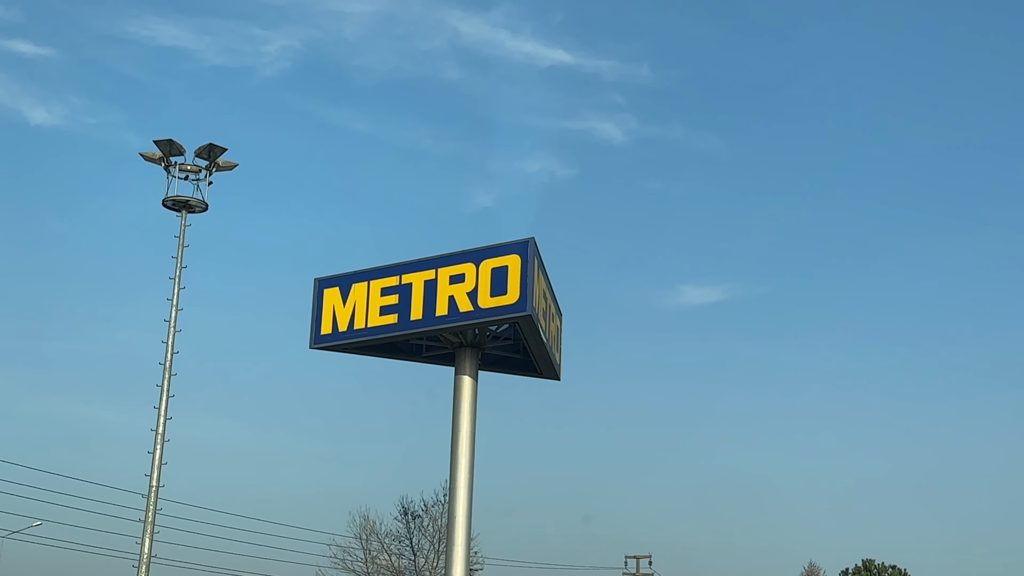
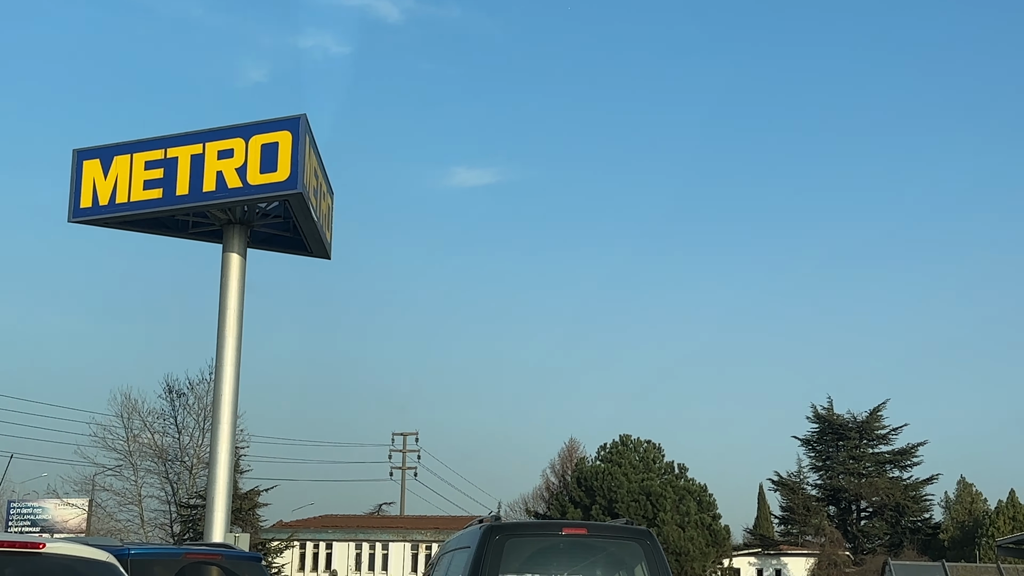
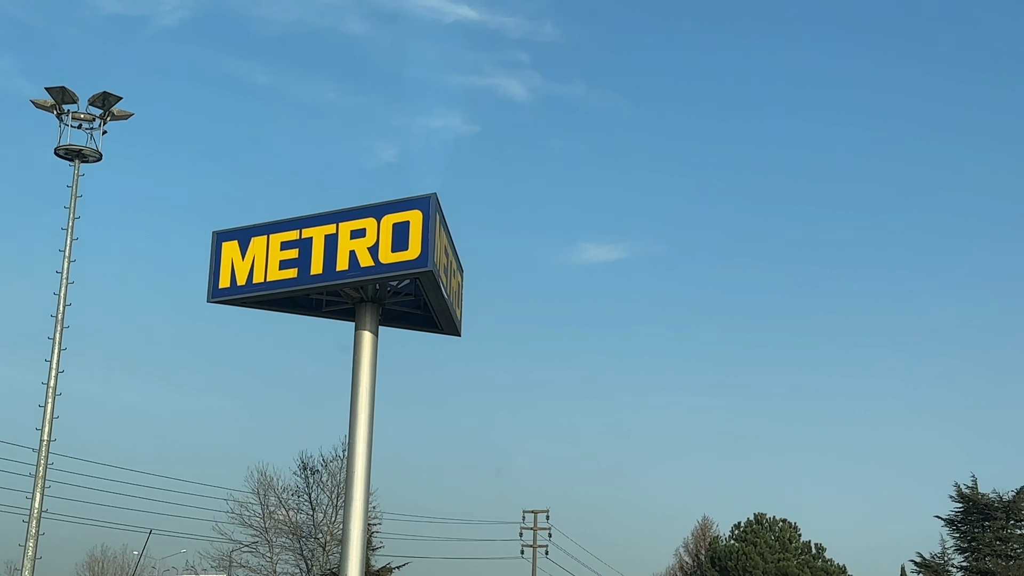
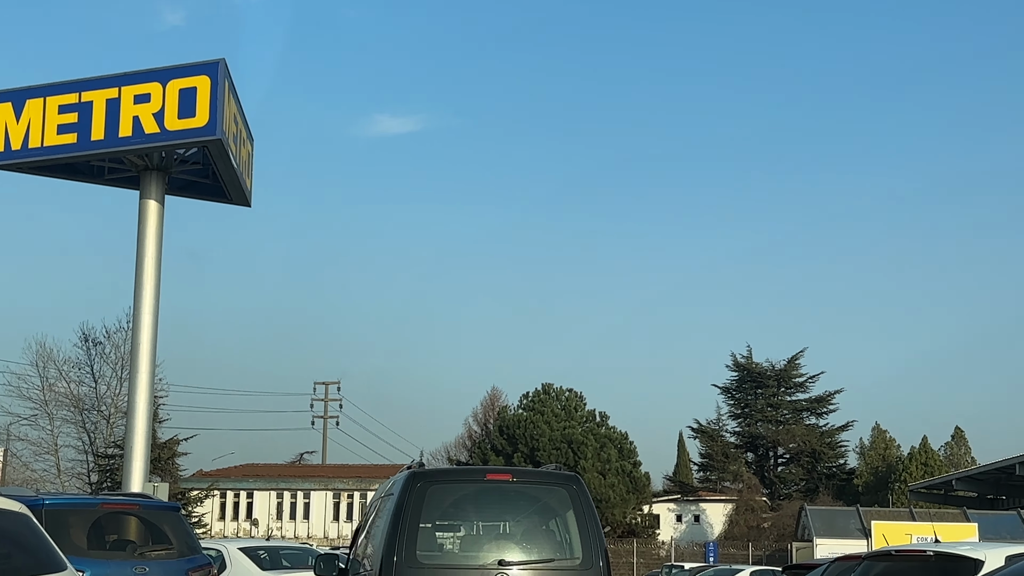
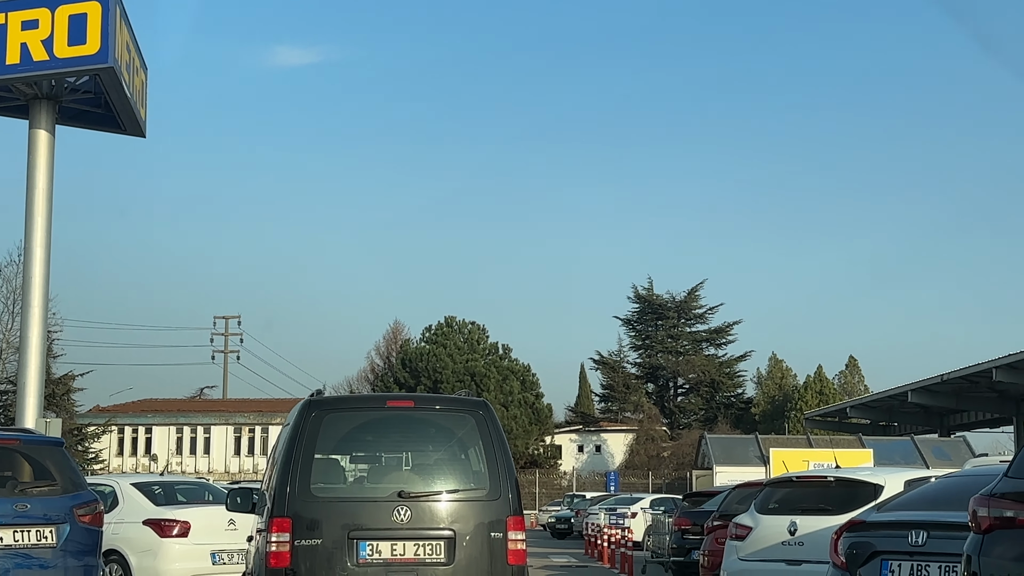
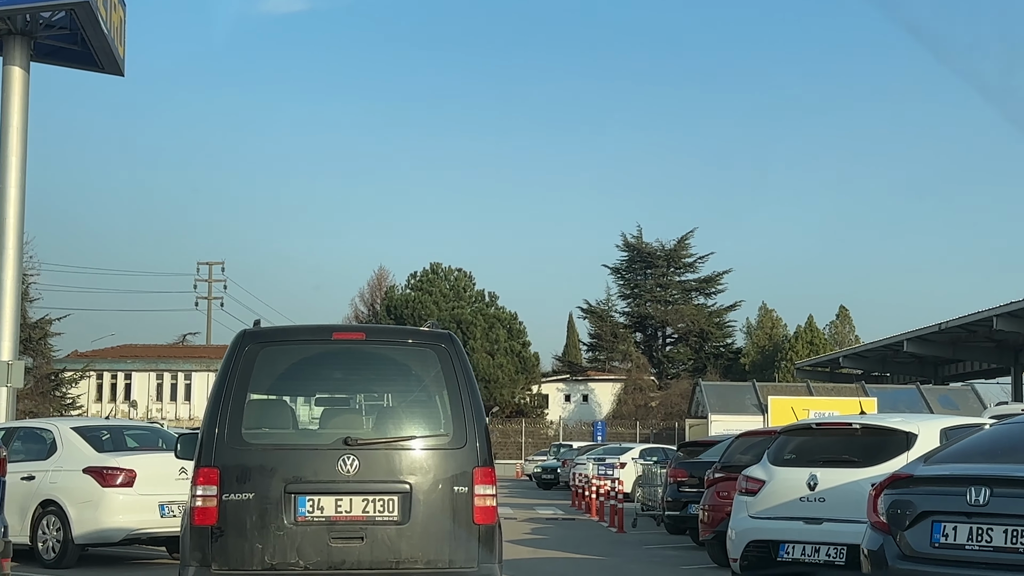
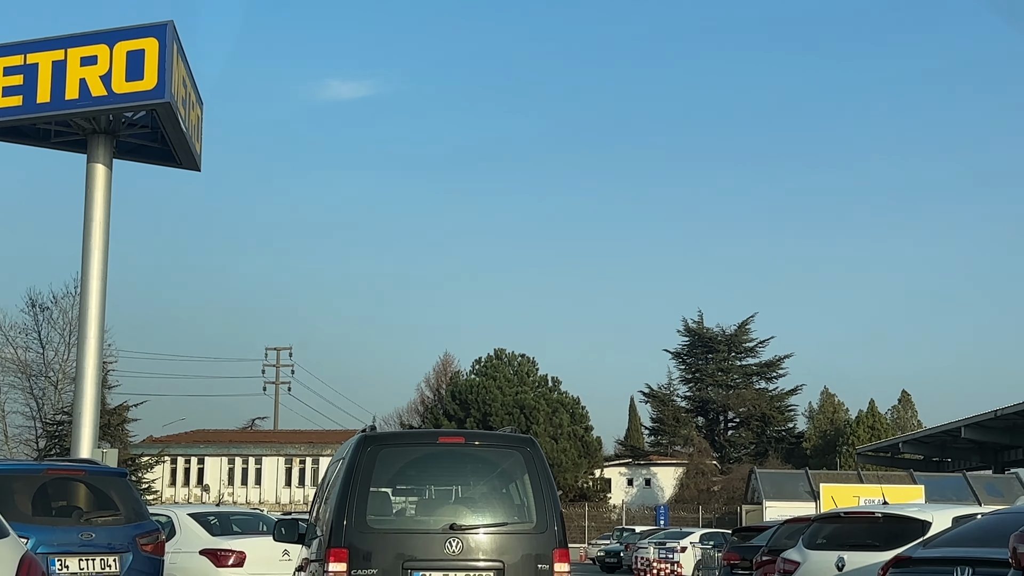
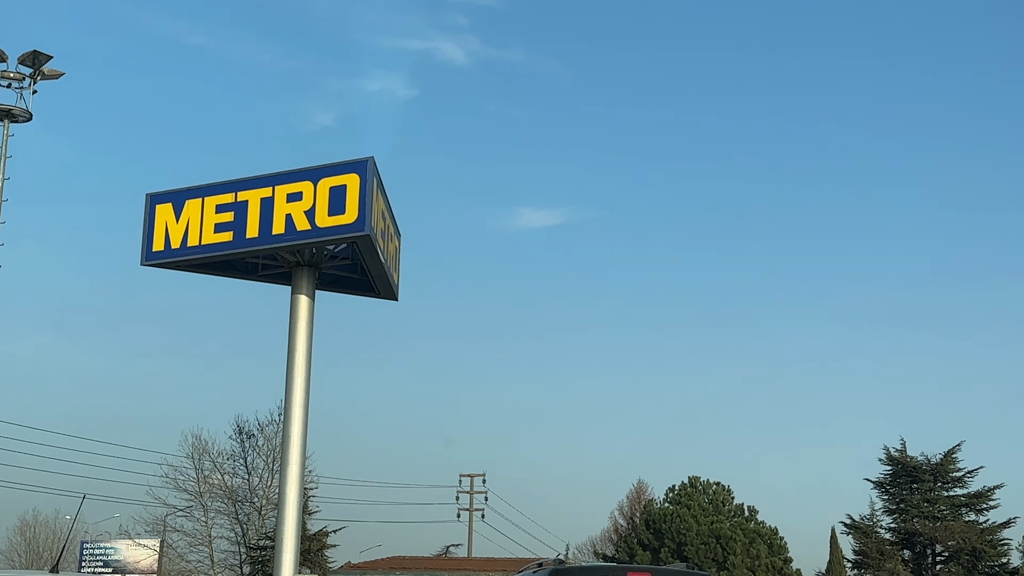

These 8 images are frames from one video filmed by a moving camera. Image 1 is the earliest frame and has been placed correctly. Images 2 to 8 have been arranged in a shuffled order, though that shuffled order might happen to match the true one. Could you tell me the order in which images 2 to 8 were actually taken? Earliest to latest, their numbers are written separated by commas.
3, 8, 2, 4, 7, 5, 6
